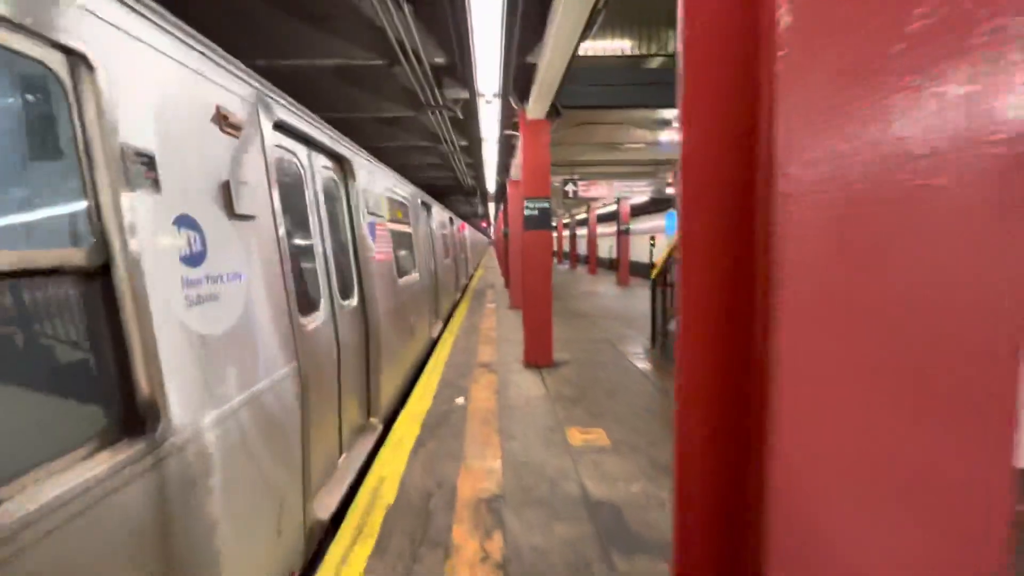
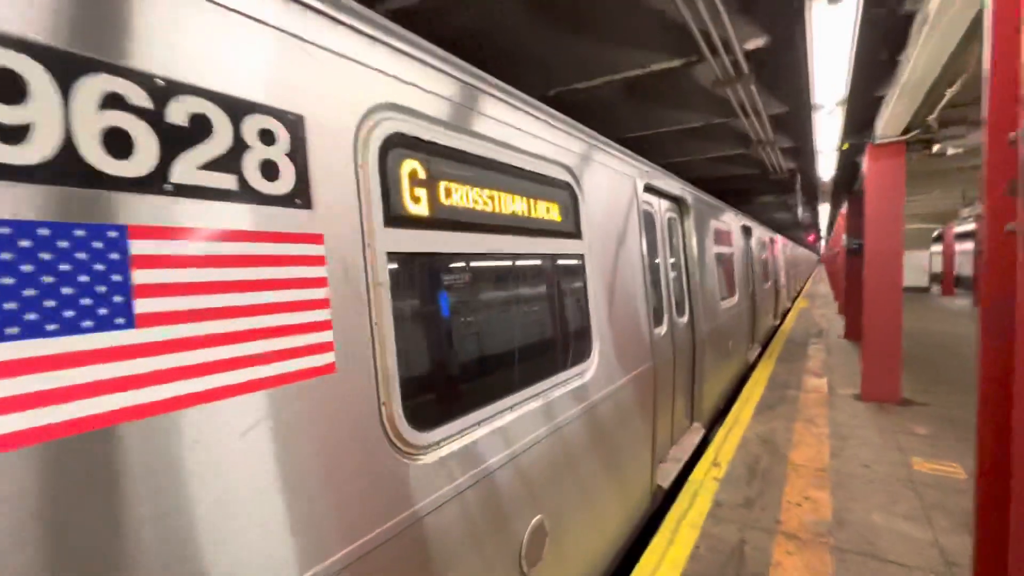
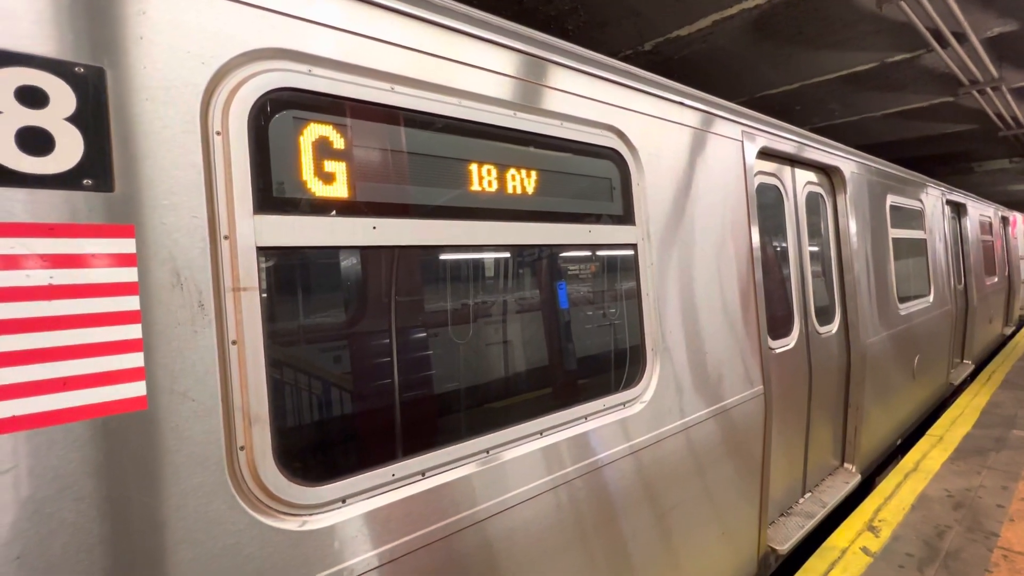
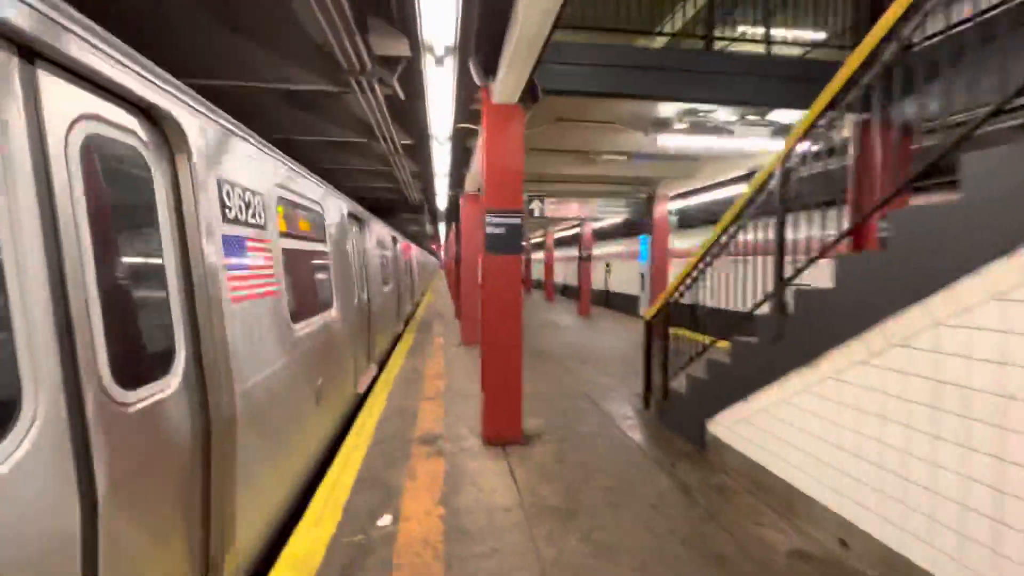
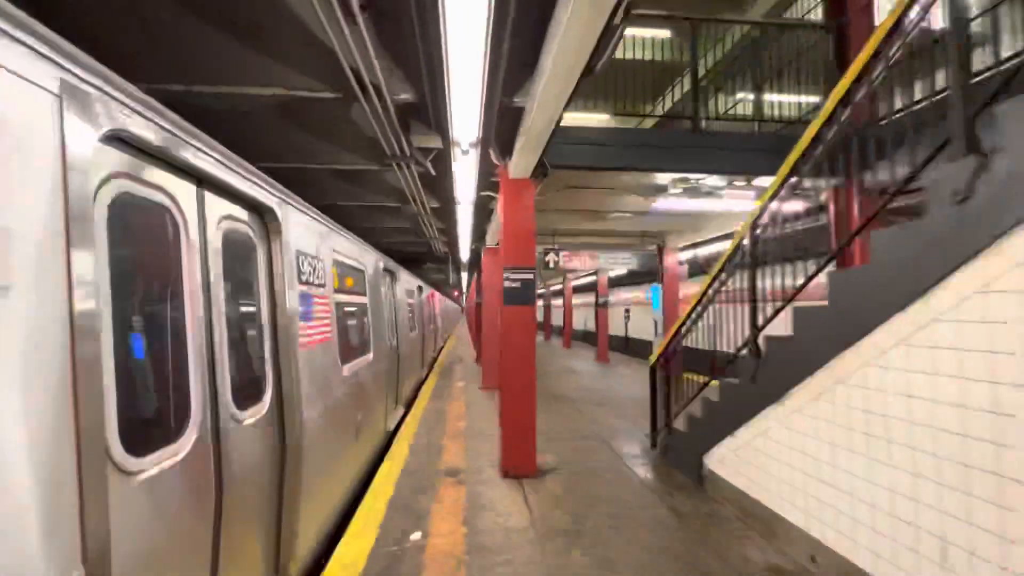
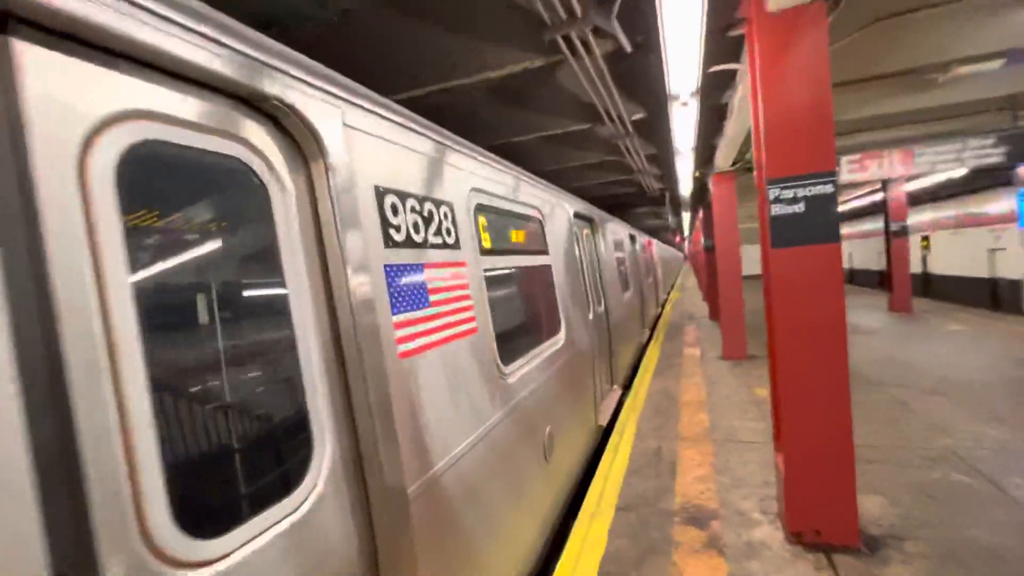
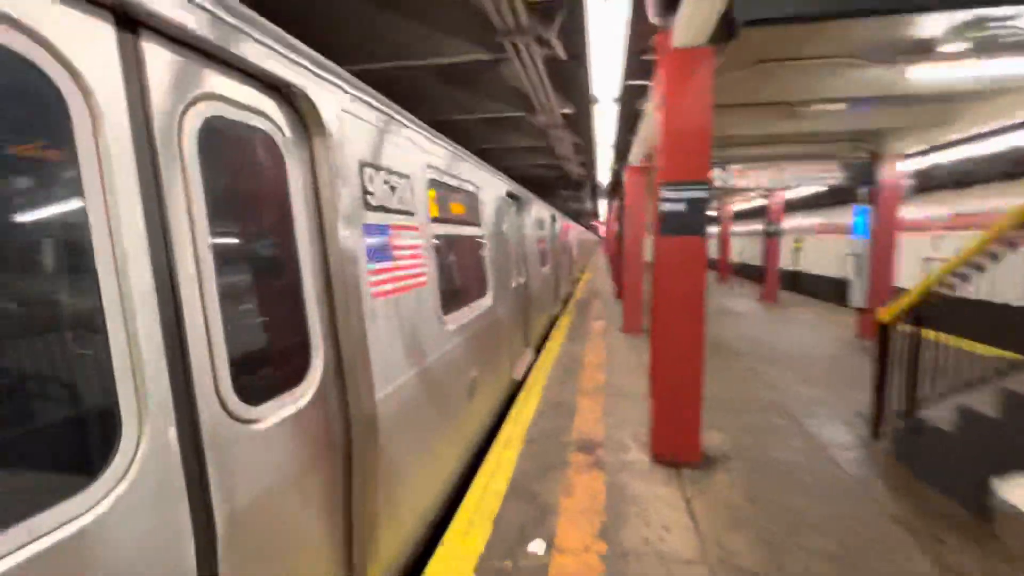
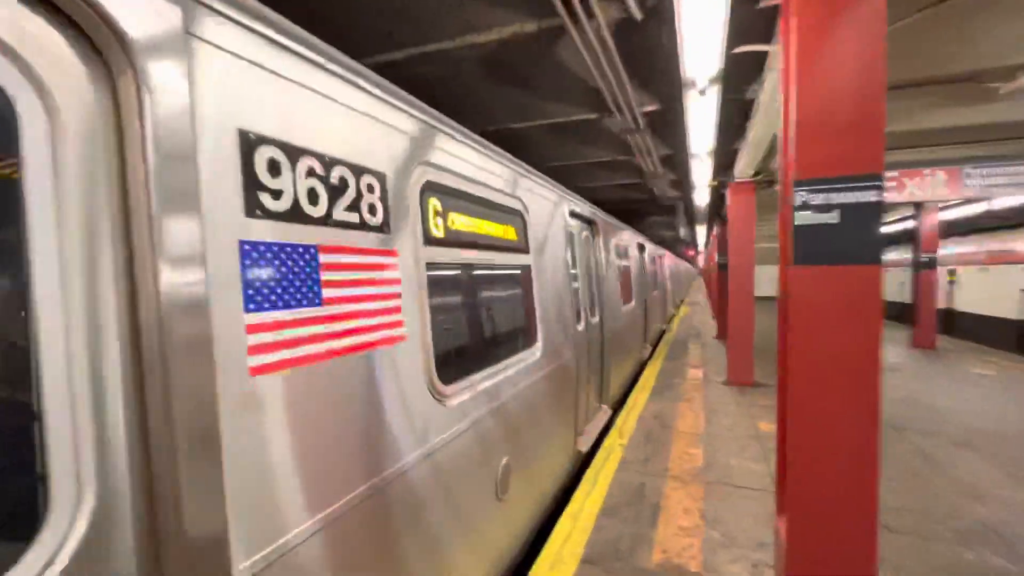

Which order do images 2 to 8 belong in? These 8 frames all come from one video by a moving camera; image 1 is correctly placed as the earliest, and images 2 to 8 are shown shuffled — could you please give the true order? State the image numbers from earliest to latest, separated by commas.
5, 4, 7, 6, 8, 2, 3
